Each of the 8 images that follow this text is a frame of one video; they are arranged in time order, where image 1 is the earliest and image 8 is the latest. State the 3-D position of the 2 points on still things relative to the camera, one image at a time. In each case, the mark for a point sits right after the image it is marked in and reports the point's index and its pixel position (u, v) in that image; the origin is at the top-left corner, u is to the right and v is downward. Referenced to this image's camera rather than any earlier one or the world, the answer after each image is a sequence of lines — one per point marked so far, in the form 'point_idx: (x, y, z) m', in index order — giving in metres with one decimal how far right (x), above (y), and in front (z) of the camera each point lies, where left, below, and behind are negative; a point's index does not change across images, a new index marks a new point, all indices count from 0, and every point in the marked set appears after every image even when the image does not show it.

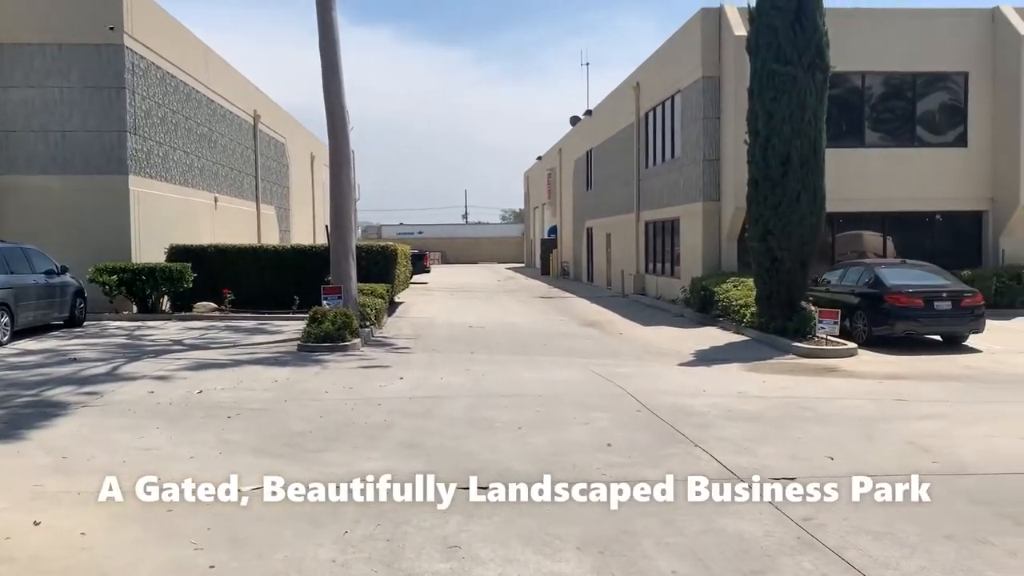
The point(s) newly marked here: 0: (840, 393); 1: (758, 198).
0: (+4.0, -1.3, +10.9) m
1: (+4.6, +1.7, +16.6) m
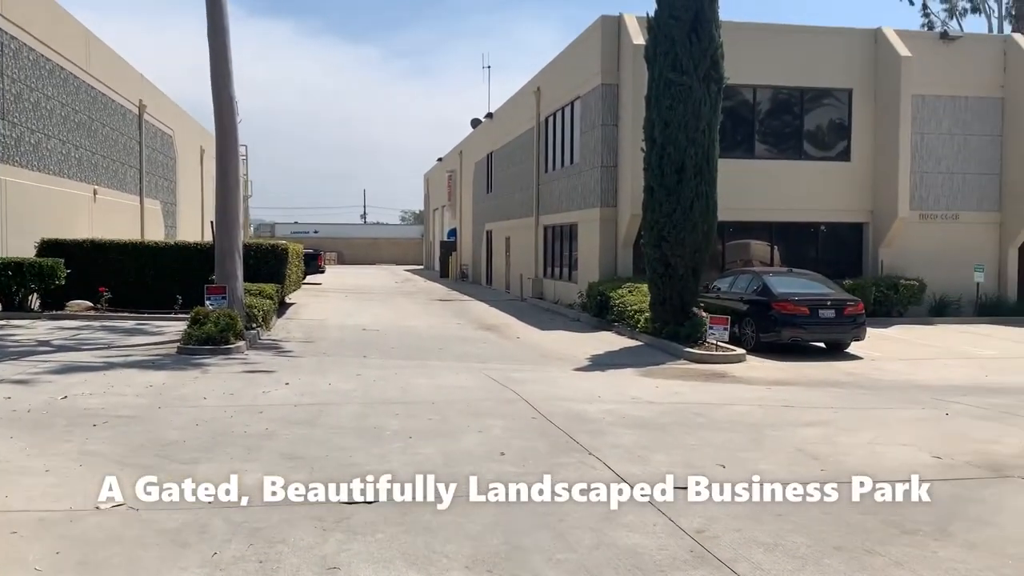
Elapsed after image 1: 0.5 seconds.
0: (+2.7, -1.4, +11.0) m
1: (+2.7, +1.6, +16.7) m
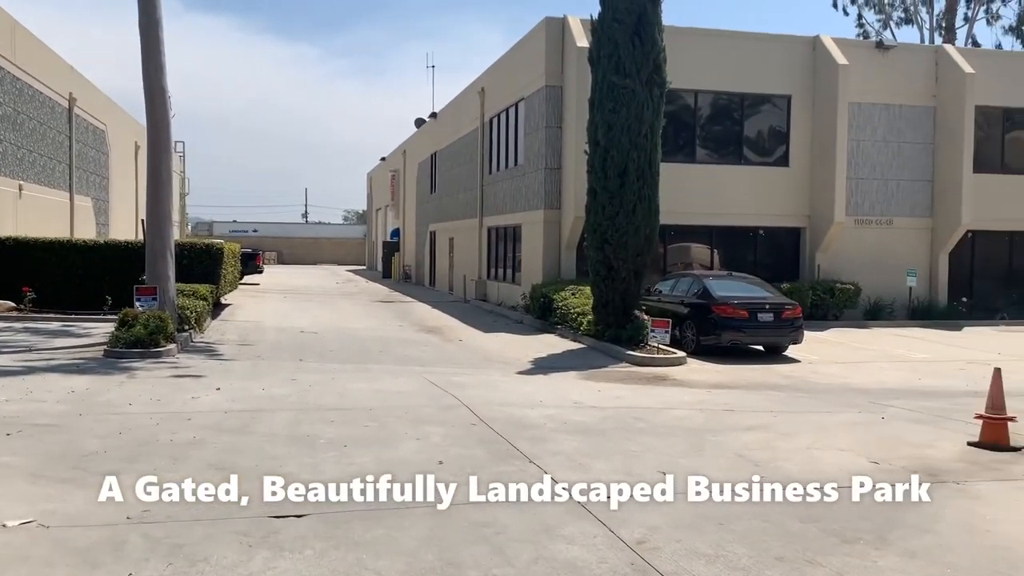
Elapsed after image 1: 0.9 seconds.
0: (+2.0, -1.4, +10.9) m
1: (+1.6, +1.5, +16.7) m
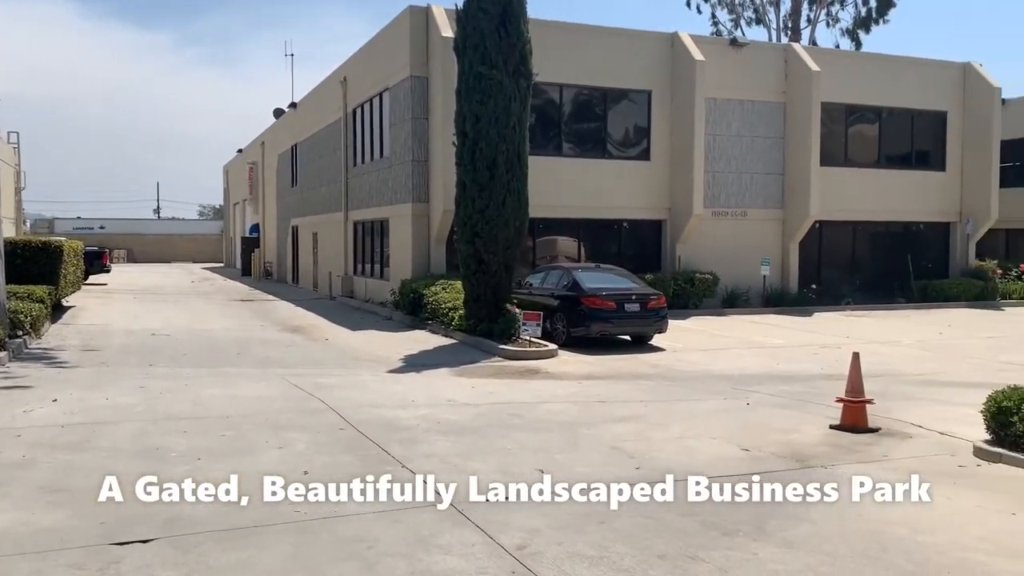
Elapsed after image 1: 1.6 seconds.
0: (+0.4, -1.3, +10.8) m
1: (-0.9, +1.6, +16.4) m
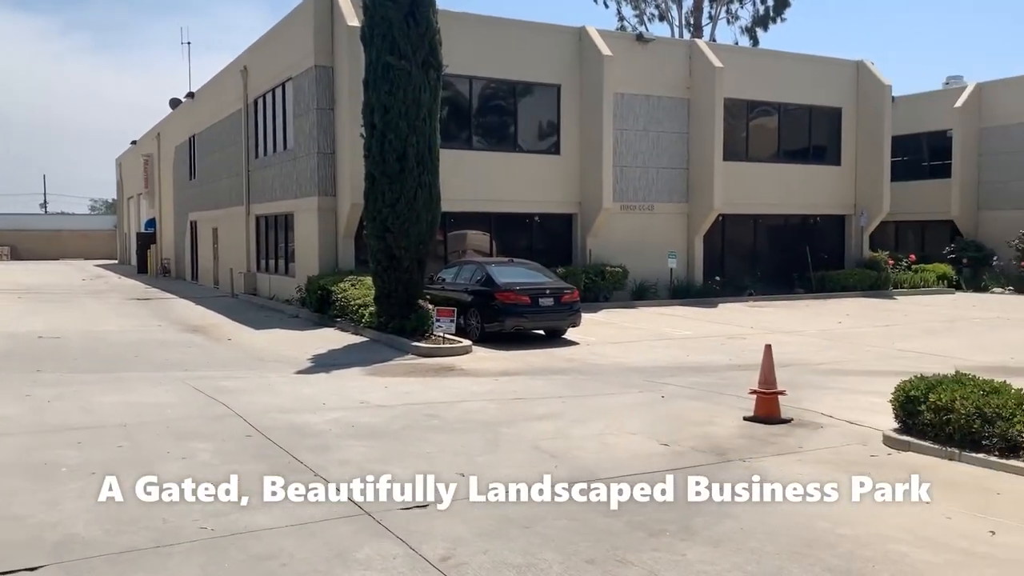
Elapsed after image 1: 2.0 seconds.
0: (-0.6, -1.3, +10.6) m
1: (-2.5, +1.7, +16.0) m
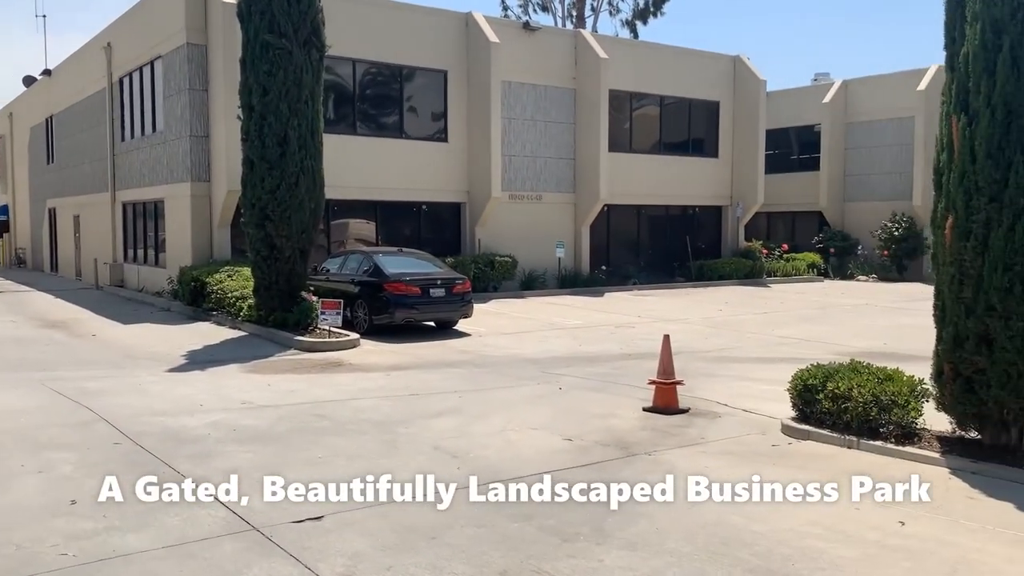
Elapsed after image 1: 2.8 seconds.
0: (-1.8, -1.2, +10.1) m
1: (-4.4, +1.8, +15.2) m
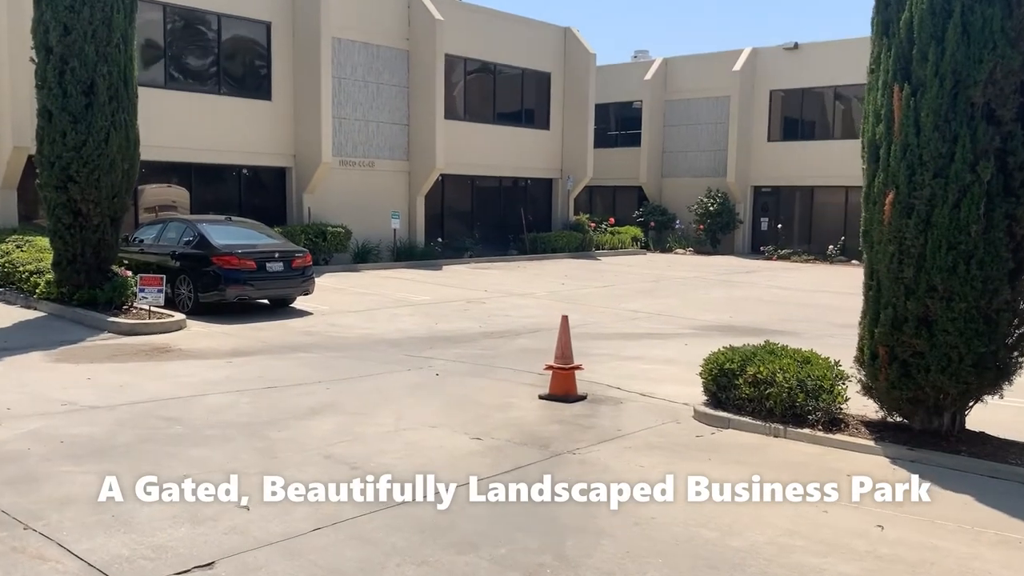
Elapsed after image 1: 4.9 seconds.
0: (-3.1, -1.0, +8.6) m
1: (-6.7, +2.2, +12.9) m
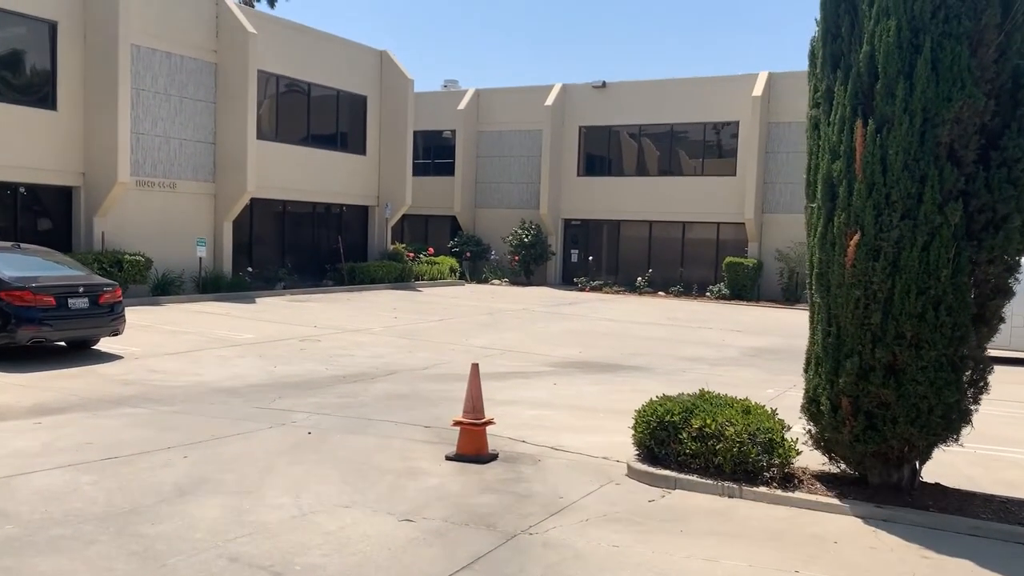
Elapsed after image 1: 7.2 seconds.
0: (-3.9, -1.3, +6.7) m
1: (-8.4, +1.7, +10.2) m
